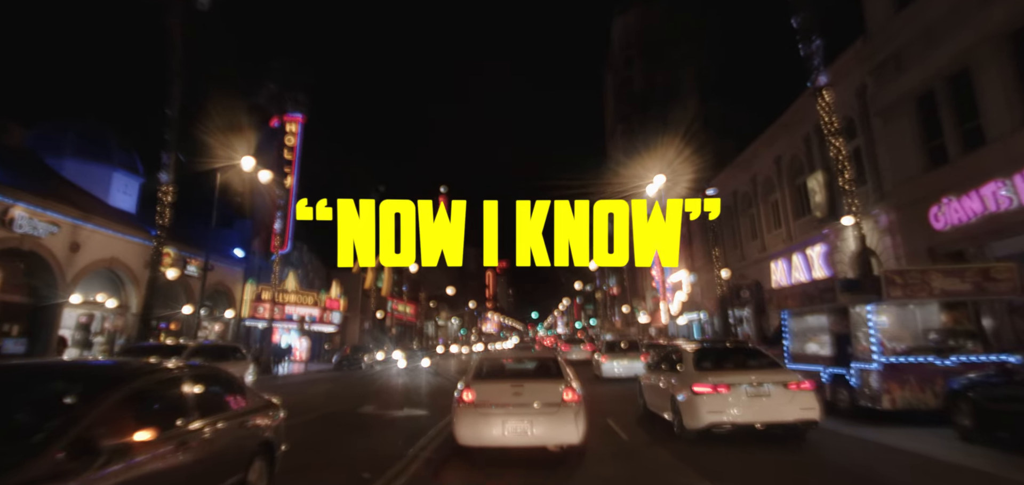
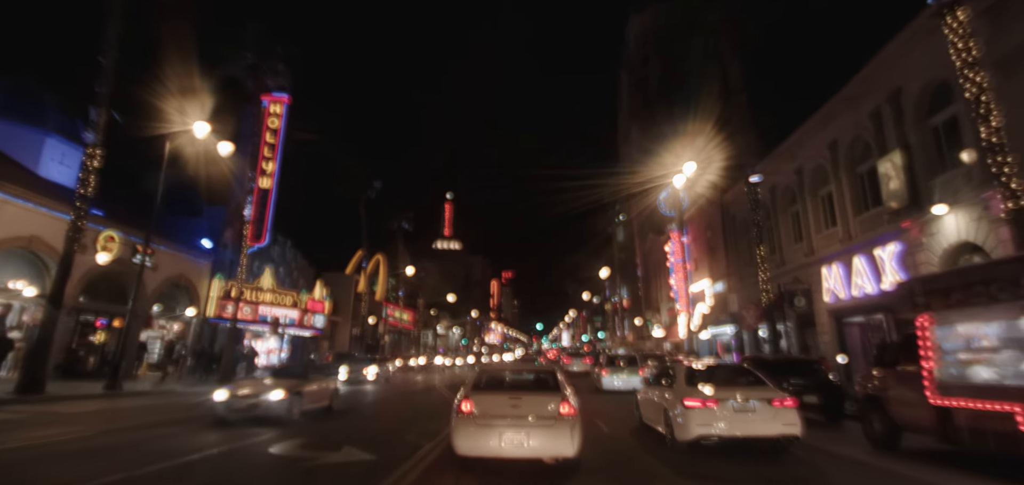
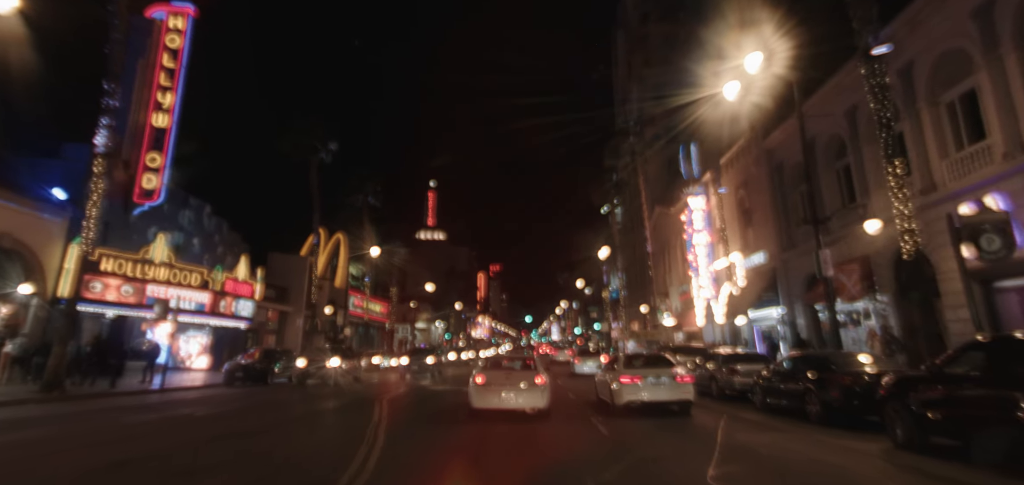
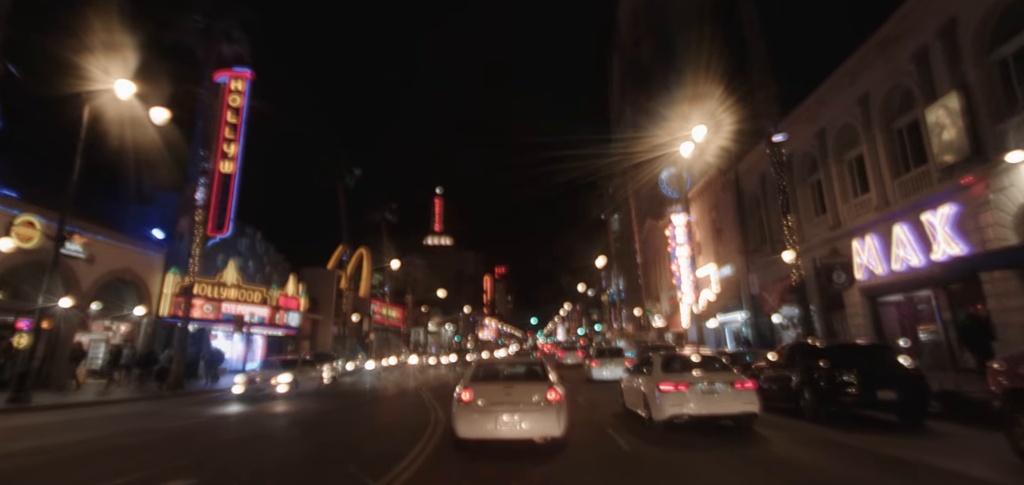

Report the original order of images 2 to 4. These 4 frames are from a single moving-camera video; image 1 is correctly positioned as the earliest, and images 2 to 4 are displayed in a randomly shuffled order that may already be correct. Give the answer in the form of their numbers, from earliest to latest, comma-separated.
2, 4, 3
